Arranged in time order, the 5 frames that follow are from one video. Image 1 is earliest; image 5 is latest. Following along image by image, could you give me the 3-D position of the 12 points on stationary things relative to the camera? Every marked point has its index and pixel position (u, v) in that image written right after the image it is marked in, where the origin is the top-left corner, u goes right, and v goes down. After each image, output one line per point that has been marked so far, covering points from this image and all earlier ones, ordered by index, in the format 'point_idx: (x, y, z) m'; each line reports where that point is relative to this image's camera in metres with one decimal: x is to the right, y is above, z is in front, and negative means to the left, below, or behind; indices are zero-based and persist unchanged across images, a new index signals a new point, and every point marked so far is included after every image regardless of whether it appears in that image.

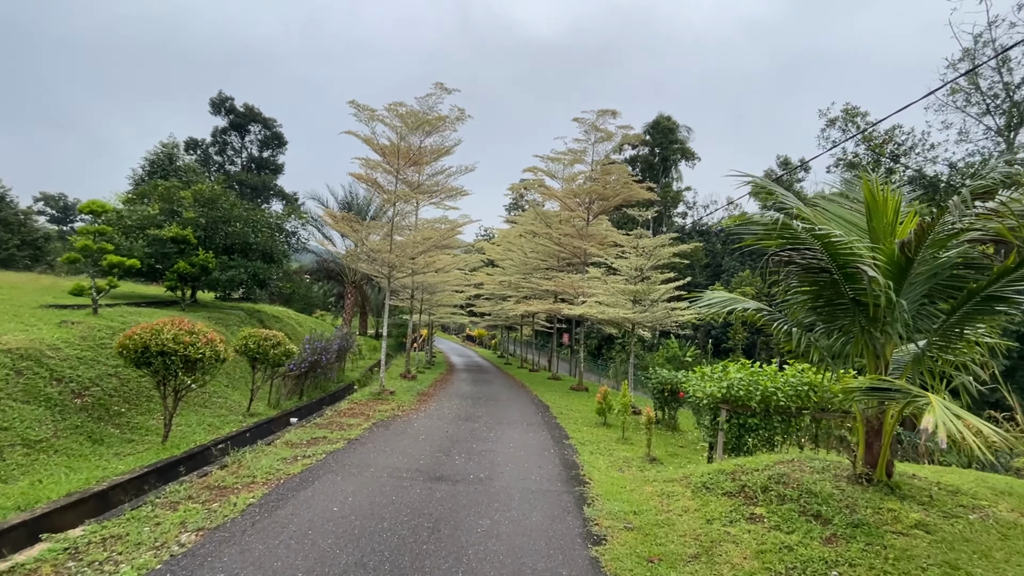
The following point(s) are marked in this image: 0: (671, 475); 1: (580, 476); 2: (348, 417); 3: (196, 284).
0: (+2.1, -2.4, +6.2) m
1: (+0.9, -2.5, +6.4) m
2: (-3.2, -2.5, +9.3) m
3: (-8.8, +0.1, +13.4) m
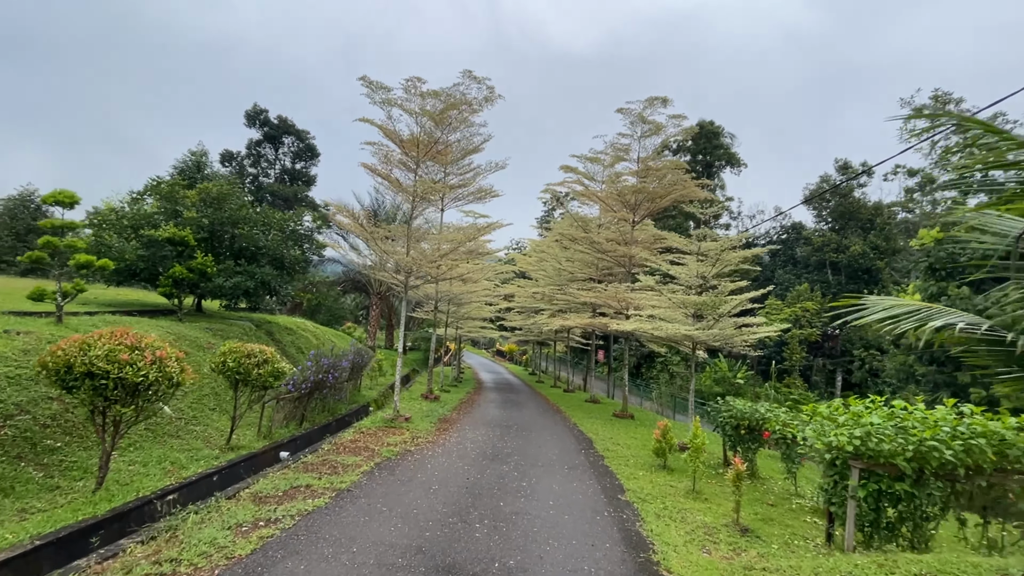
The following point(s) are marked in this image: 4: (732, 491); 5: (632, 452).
0: (+2.4, -2.5, +4.2) m
1: (+1.3, -2.6, +4.4) m
2: (-2.6, -2.6, +7.6) m
3: (-7.9, -0.1, +12.1) m
4: (+3.3, -3.1, +7.3) m
5: (+2.3, -3.3, +9.5) m
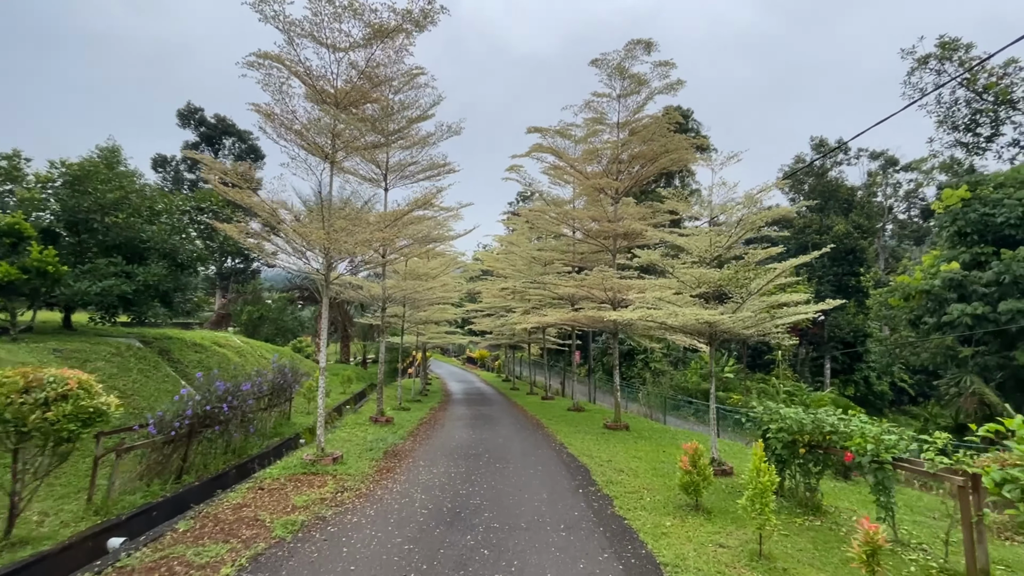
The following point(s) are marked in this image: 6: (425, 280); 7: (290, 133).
0: (+2.3, -2.0, +1.7) m
1: (+1.2, -2.2, +1.8) m
2: (-2.9, -2.4, +4.8) m
3: (-8.6, -0.2, +8.9) m
4: (+3.0, -2.6, +4.8) m
5: (+1.9, -2.9, +6.9) m
6: (-2.8, +0.3, +15.6) m
7: (-3.9, +2.7, +8.3) m
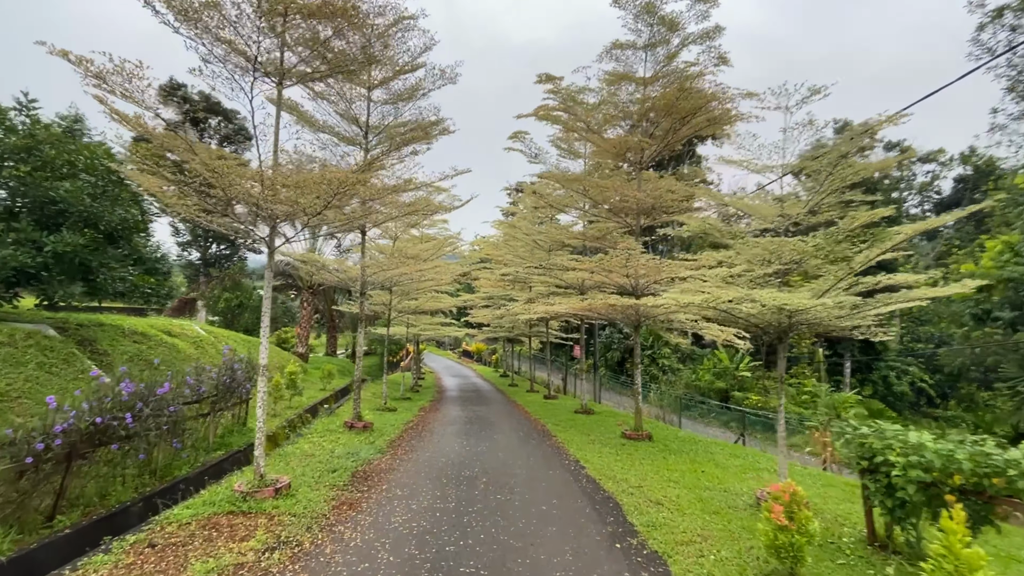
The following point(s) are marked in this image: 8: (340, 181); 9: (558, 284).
0: (+2.4, -1.8, -0.3) m
1: (+1.3, -1.9, -0.2) m
2: (-2.8, -2.1, +2.8) m
3: (-8.5, +0.2, +6.8) m
4: (+3.1, -2.4, +2.8) m
5: (+2.0, -2.6, +5.0) m
6: (-2.8, +0.7, +13.6) m
7: (-3.7, +3.1, +6.2) m
8: (-2.1, +1.3, +6.0) m
9: (+1.4, +0.1, +14.1) m
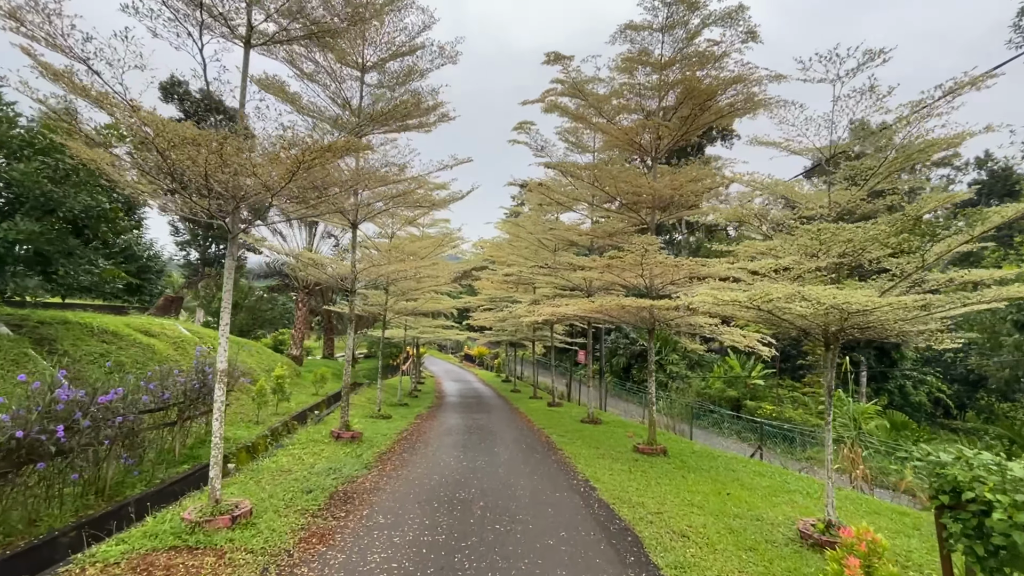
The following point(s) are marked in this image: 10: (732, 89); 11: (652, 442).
0: (+2.4, -1.7, -1.2) m
1: (+1.3, -1.8, -1.1) m
2: (-2.8, -2.0, +1.9) m
3: (-8.5, +0.3, +6.0) m
4: (+3.1, -2.3, +1.9) m
5: (+2.0, -2.5, +4.1) m
6: (-2.7, +0.8, +12.8) m
7: (-3.7, +3.1, +5.4) m
8: (-2.1, +1.4, +5.1) m
9: (+1.5, +0.1, +13.2) m
10: (+4.5, +4.1, +9.9) m
11: (+2.9, -3.1, +9.8) m
